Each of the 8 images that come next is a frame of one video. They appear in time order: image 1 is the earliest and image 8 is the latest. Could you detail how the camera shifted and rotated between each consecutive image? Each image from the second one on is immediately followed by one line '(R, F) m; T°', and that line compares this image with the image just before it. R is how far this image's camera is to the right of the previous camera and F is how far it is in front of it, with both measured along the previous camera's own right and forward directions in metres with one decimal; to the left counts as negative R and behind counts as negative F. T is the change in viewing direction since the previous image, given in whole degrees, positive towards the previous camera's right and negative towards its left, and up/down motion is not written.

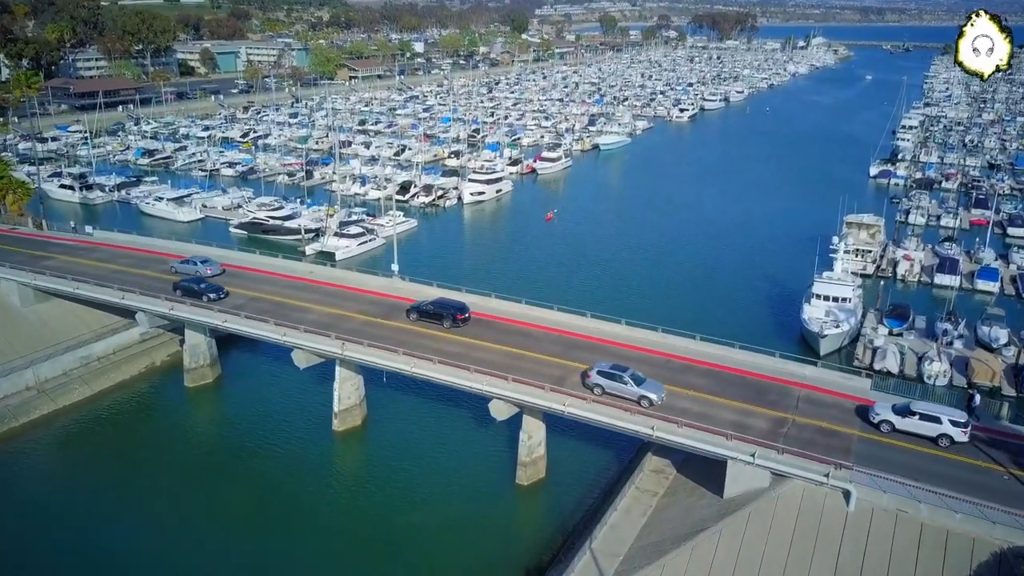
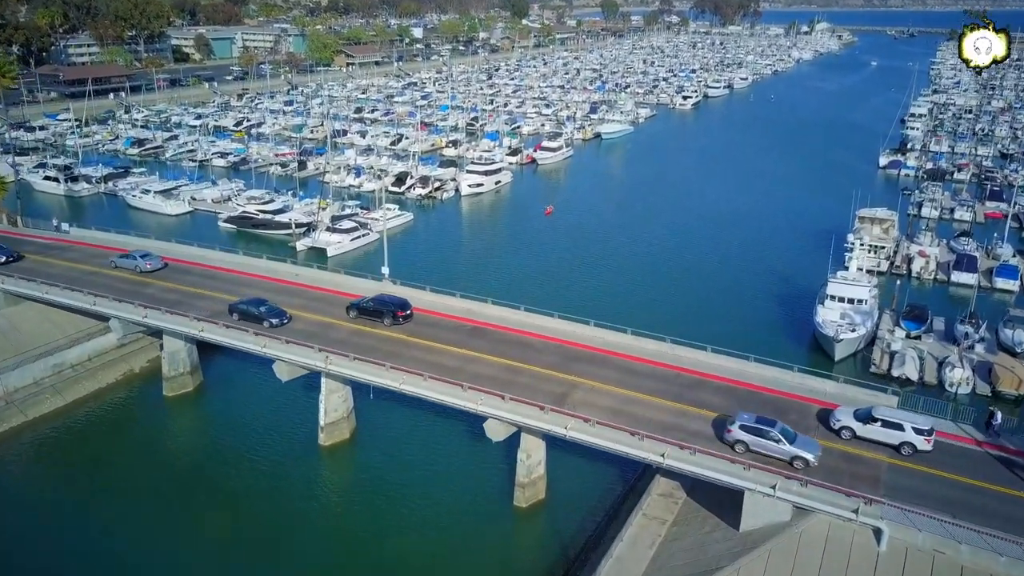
(+0.1, +2.1) m; 0°
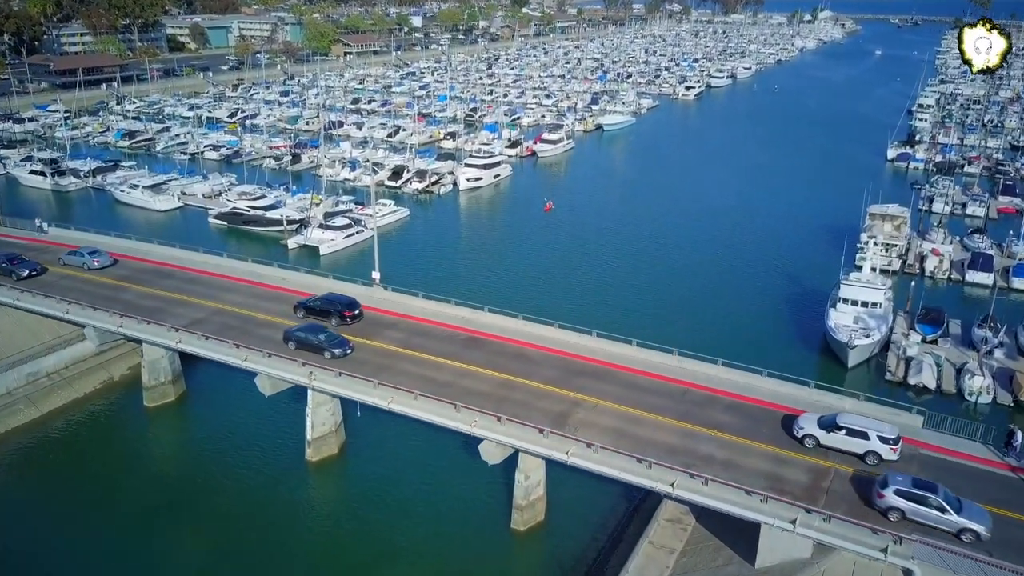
(+0.1, +1.8) m; 0°
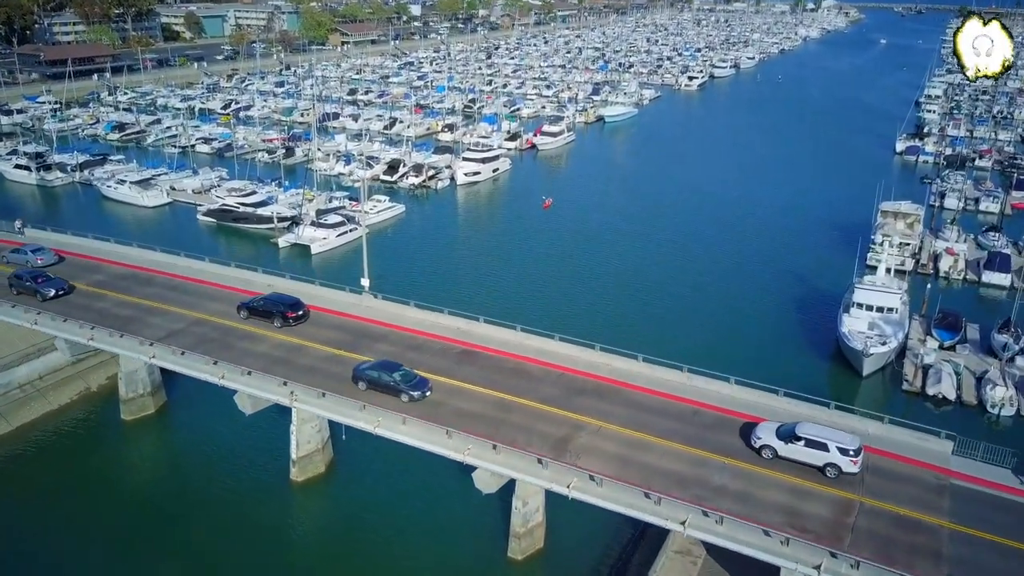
(+0.1, +1.8) m; 0°
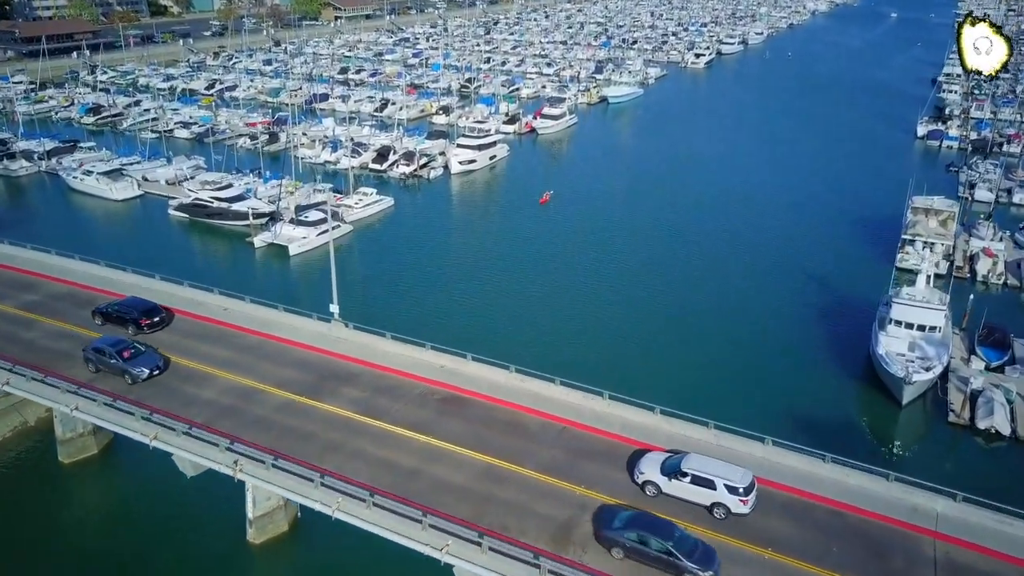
(+0.2, +4.2) m; 0°
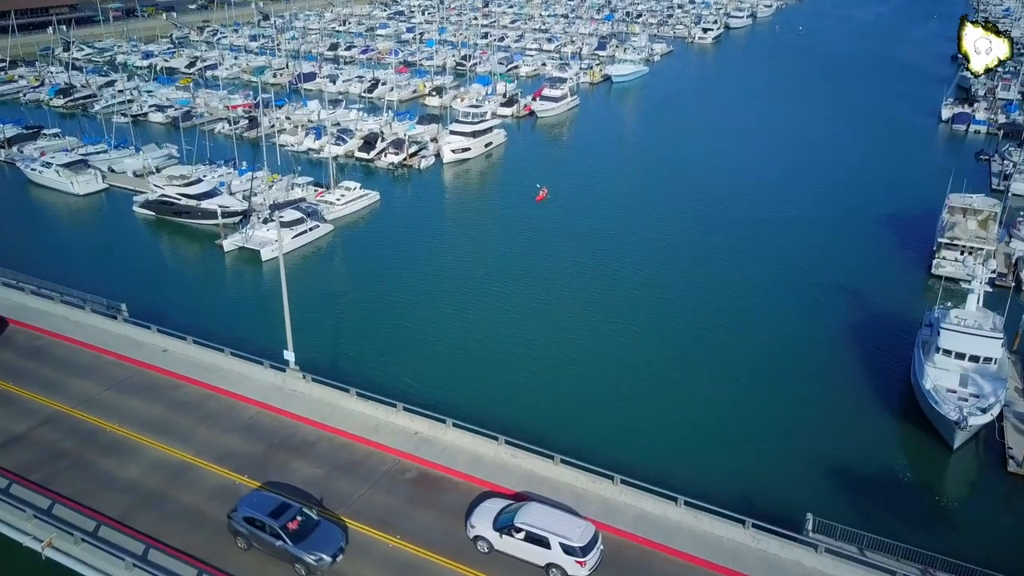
(+0.3, +4.3) m; 0°
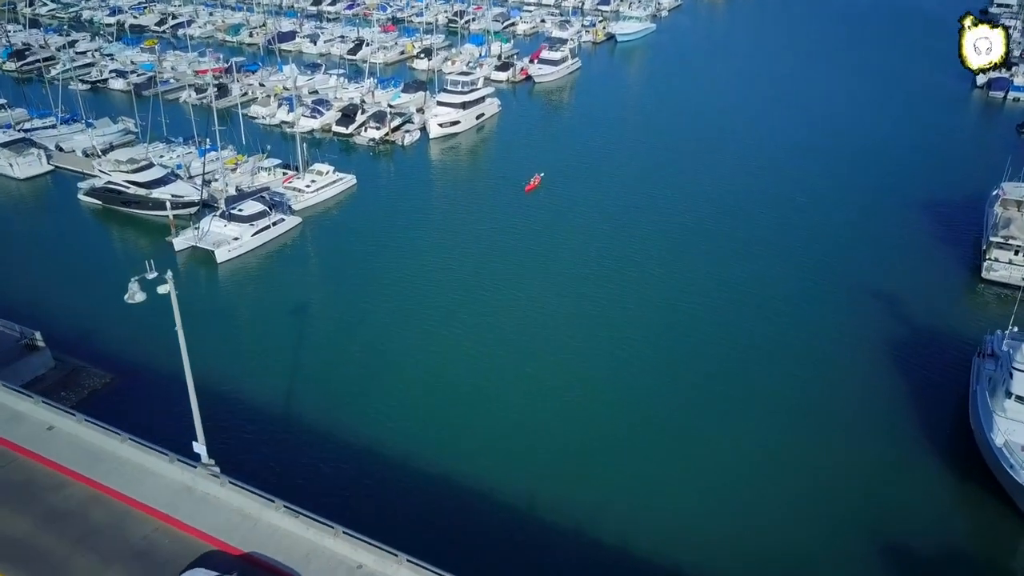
(+0.5, +5.2) m; 0°
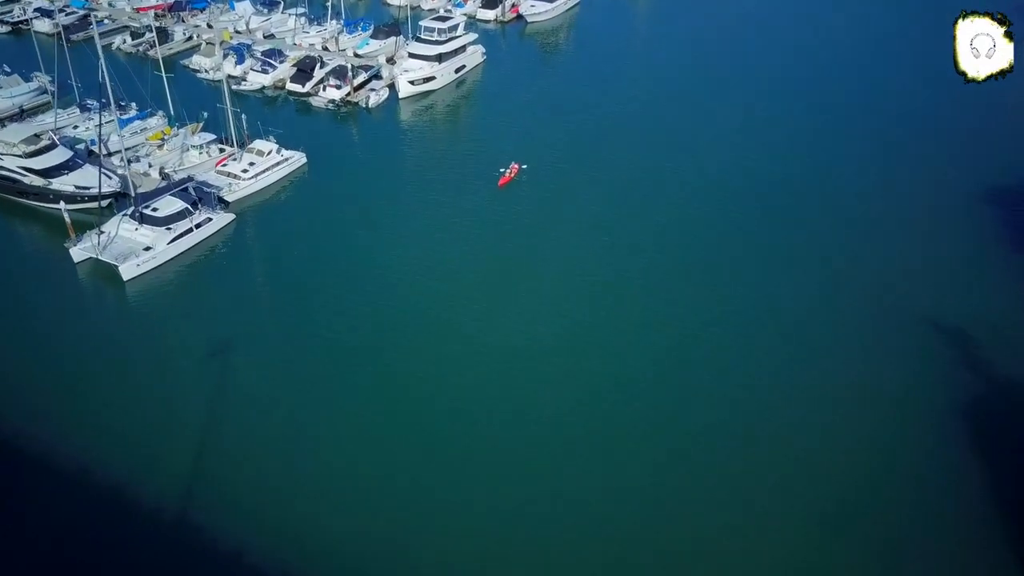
(+0.9, +7.1) m; 0°
